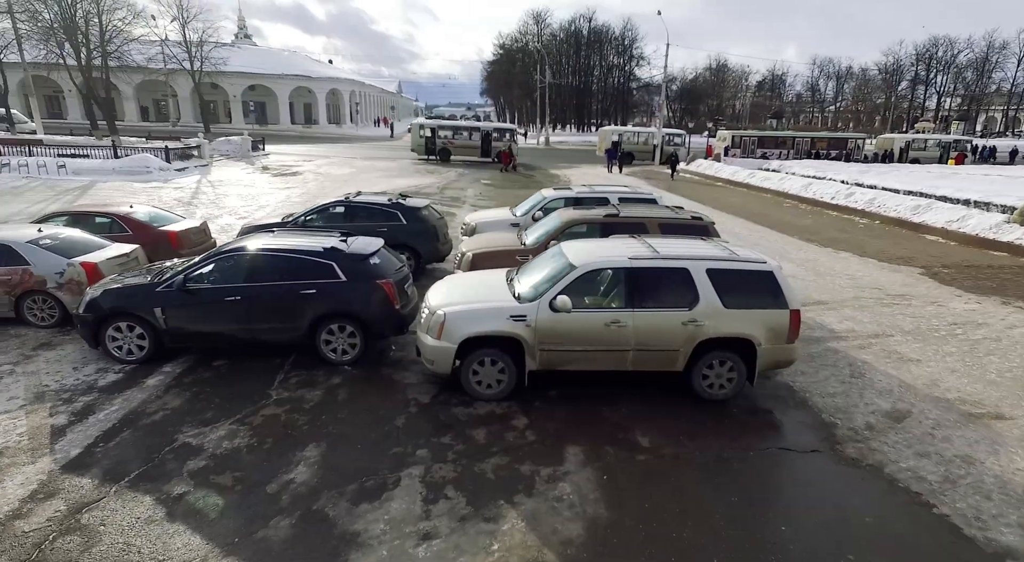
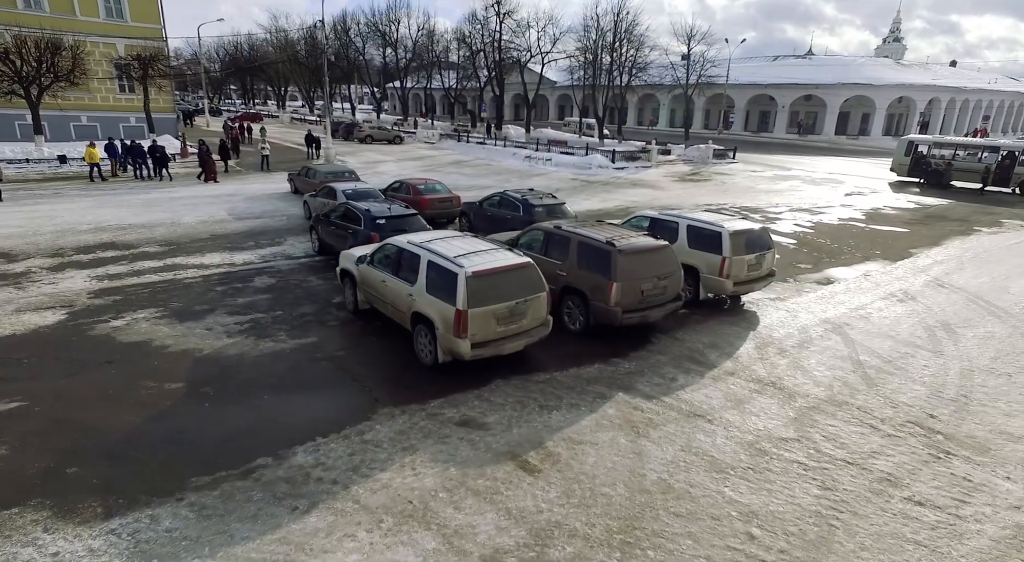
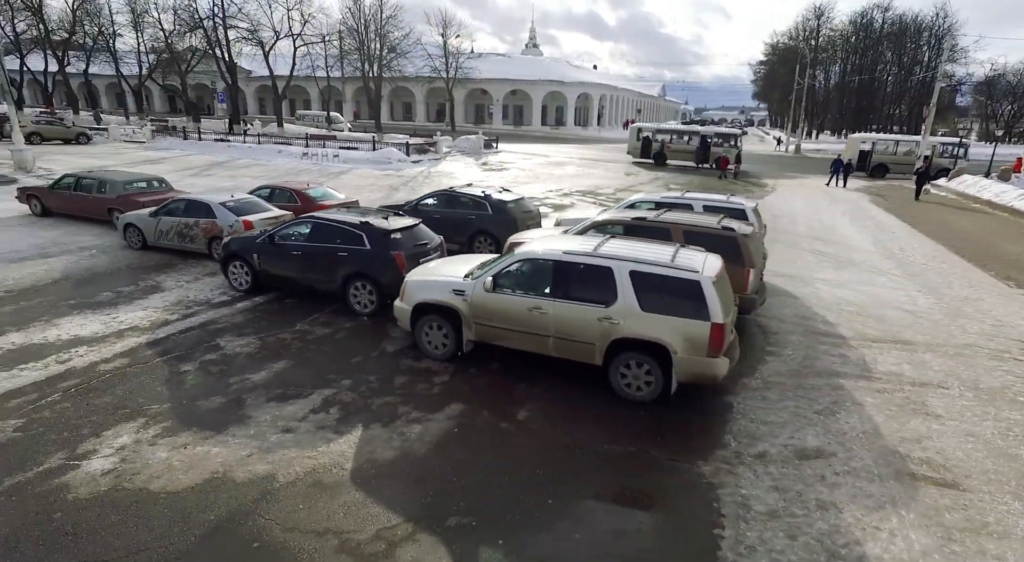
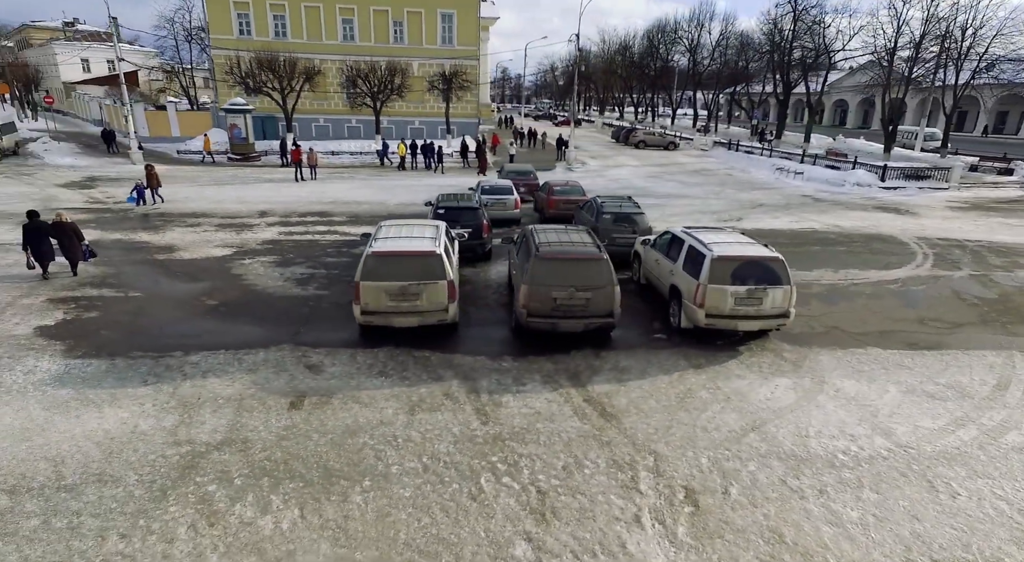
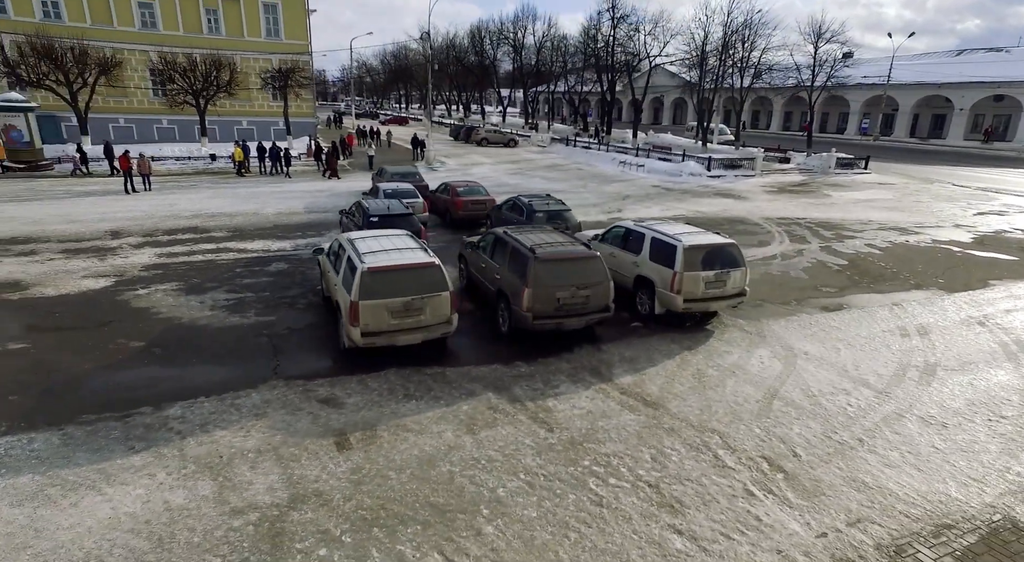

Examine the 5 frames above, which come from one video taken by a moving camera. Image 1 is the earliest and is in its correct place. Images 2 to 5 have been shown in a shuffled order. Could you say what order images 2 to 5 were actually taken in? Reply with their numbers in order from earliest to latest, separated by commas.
3, 2, 5, 4
